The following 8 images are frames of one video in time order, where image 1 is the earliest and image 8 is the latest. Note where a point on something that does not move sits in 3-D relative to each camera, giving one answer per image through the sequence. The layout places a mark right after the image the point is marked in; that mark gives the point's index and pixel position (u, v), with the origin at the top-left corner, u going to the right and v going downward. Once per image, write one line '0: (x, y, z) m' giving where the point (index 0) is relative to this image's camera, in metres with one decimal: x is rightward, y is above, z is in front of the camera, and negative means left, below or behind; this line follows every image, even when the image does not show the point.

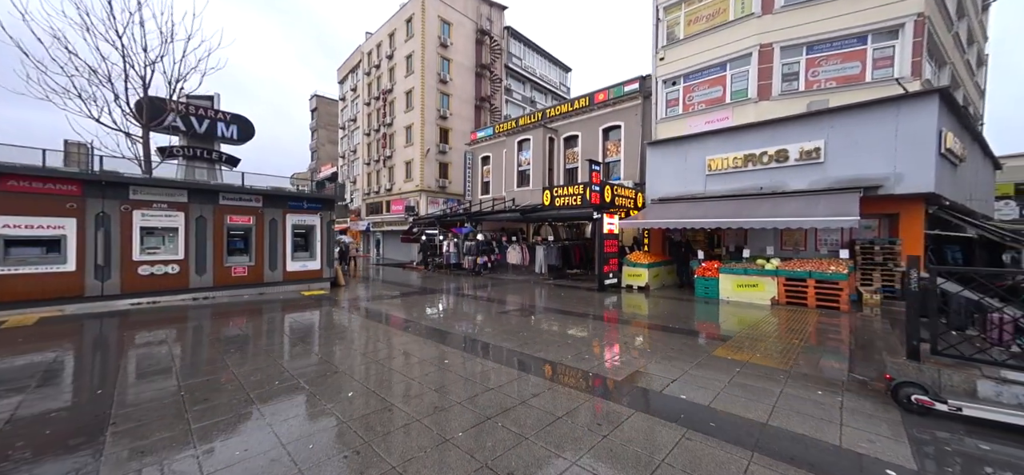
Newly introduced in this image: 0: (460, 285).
0: (-1.9, -1.8, +14.2) m
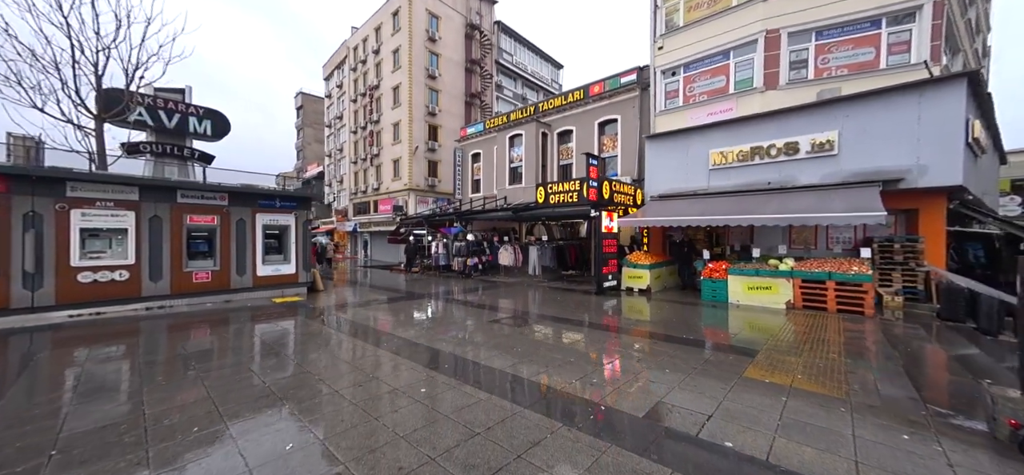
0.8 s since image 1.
0: (-2.2, -1.8, +13.3) m
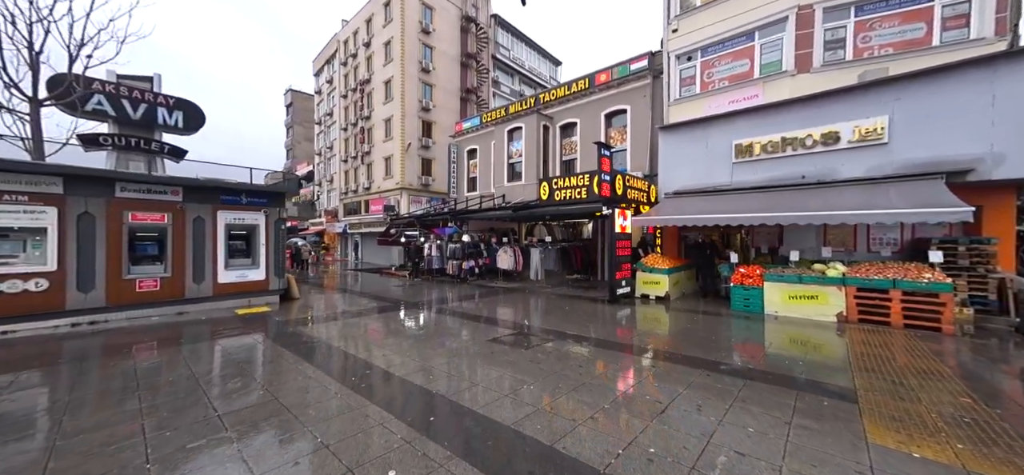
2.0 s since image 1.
0: (-2.2, -1.9, +12.0) m
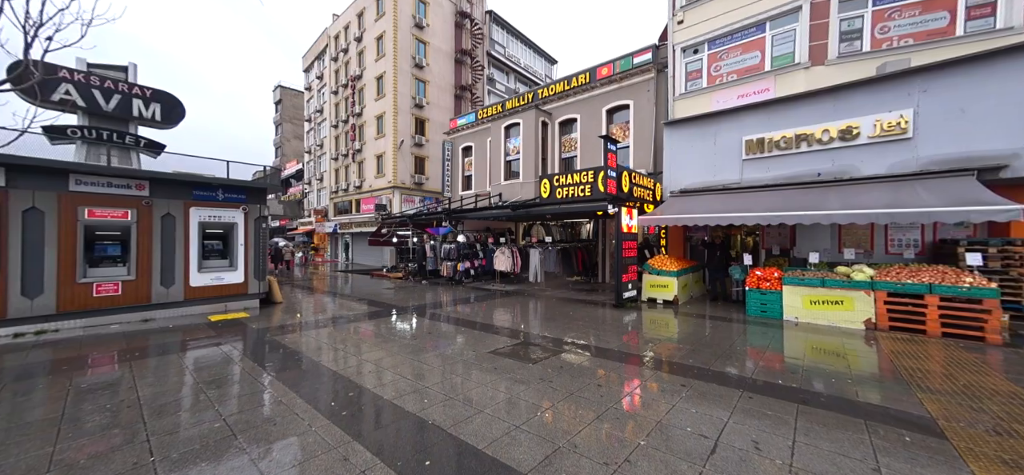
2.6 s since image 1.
0: (-2.3, -1.9, +11.4) m
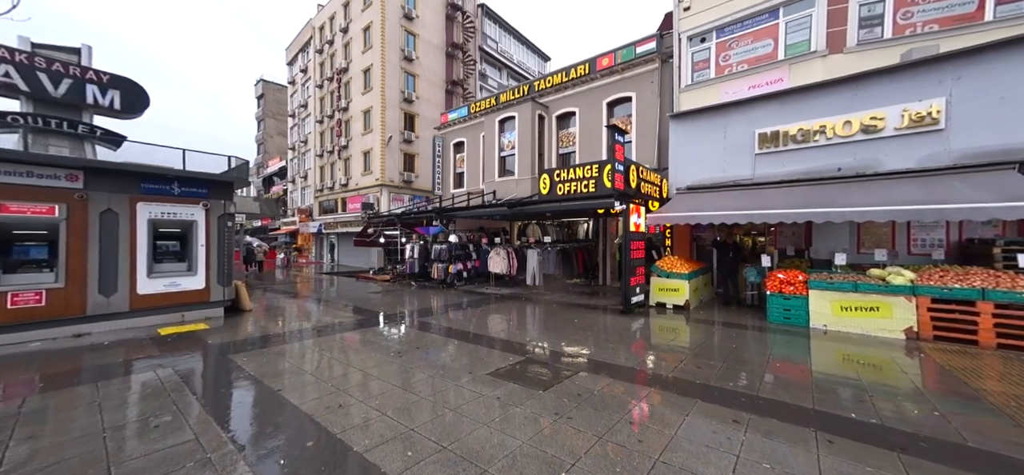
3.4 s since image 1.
0: (-2.4, -1.9, +10.5) m
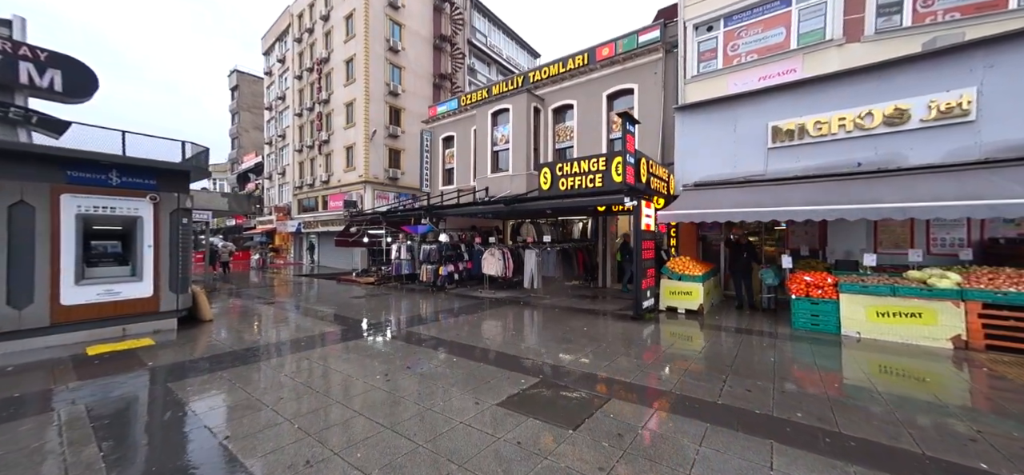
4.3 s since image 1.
0: (-2.5, -1.9, +9.6) m
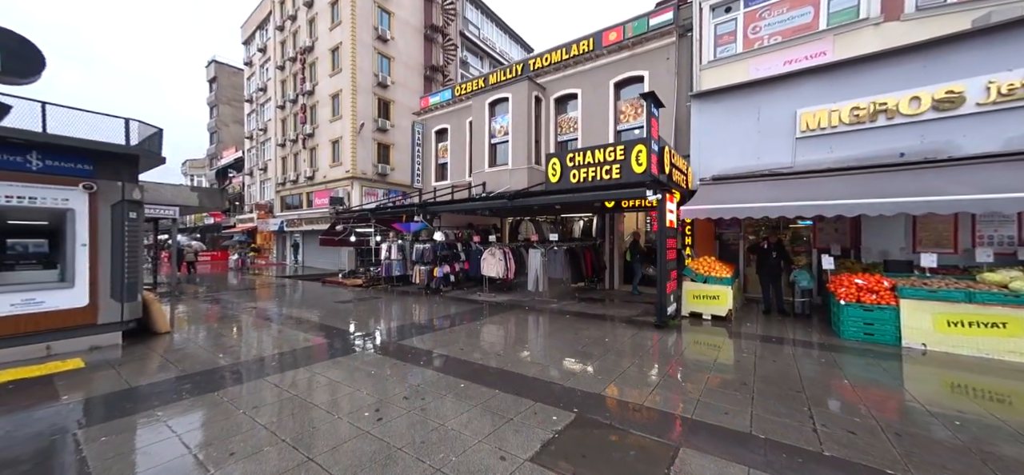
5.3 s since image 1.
0: (-2.4, -1.8, +8.6) m
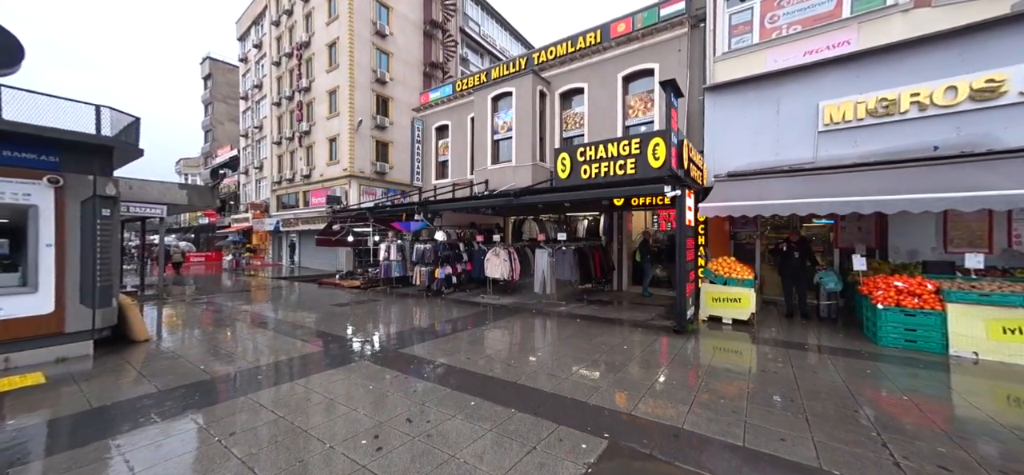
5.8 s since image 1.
0: (-2.2, -1.8, +8.1) m
